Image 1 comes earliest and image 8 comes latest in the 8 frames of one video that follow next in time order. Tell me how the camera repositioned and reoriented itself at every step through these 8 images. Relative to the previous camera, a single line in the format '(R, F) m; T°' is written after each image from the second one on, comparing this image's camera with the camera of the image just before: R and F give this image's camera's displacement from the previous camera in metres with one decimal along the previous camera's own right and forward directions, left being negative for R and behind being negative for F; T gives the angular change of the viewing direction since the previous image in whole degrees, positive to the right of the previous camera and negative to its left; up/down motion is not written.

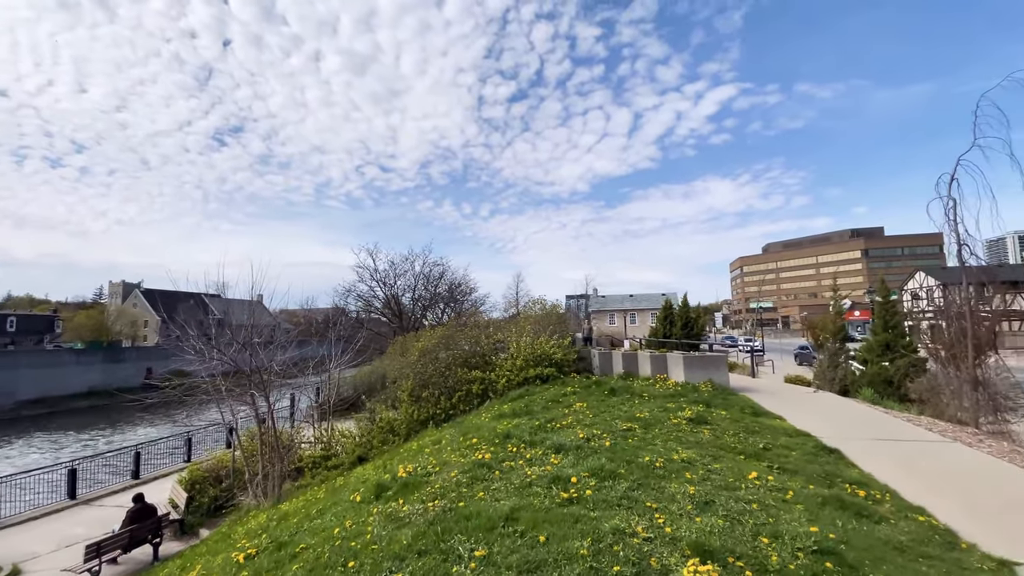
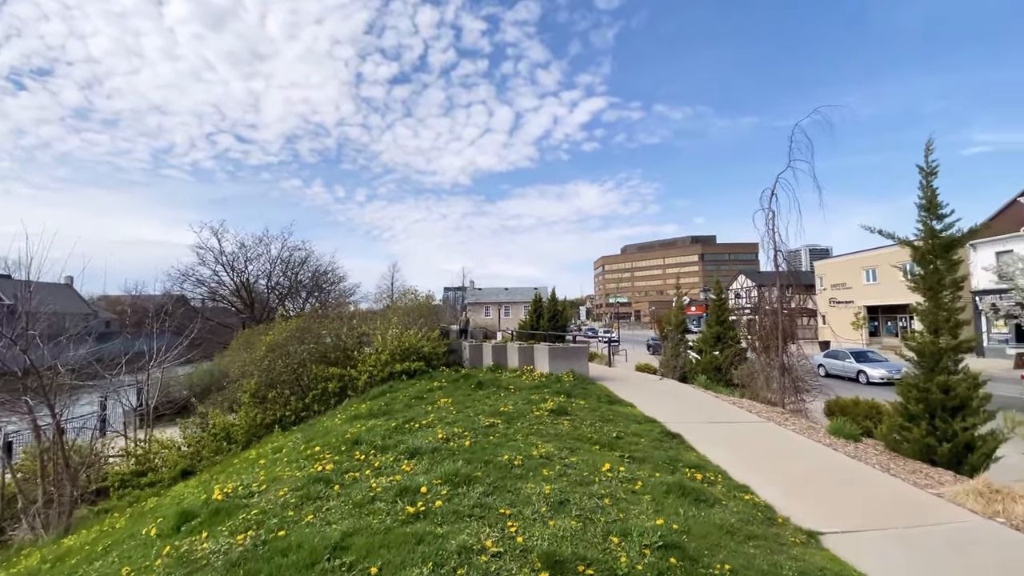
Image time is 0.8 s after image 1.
(+0.2, +0.4) m; +15°
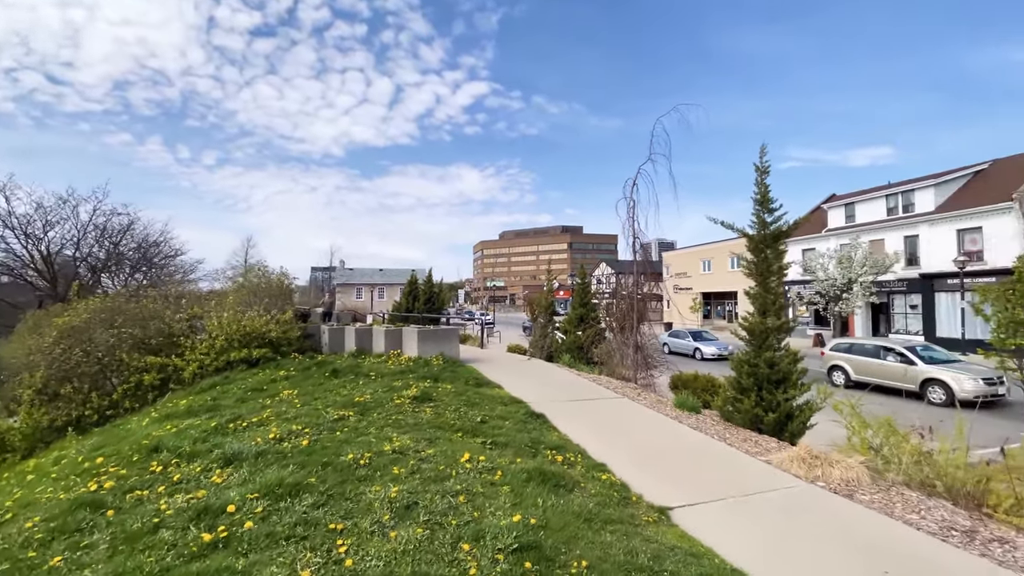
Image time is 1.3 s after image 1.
(+0.2, +0.5) m; +15°
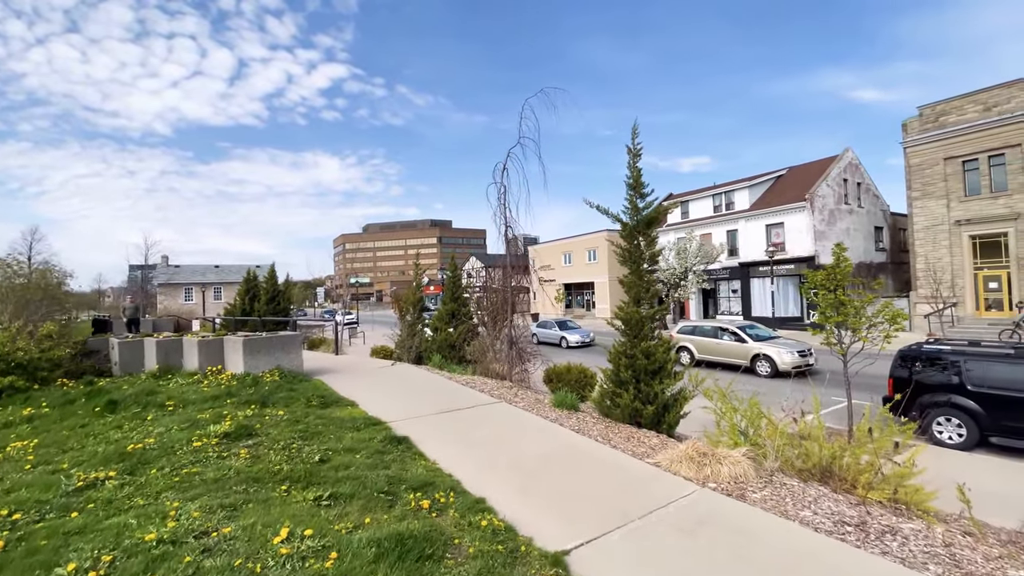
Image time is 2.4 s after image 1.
(+0.2, +1.0) m; +16°
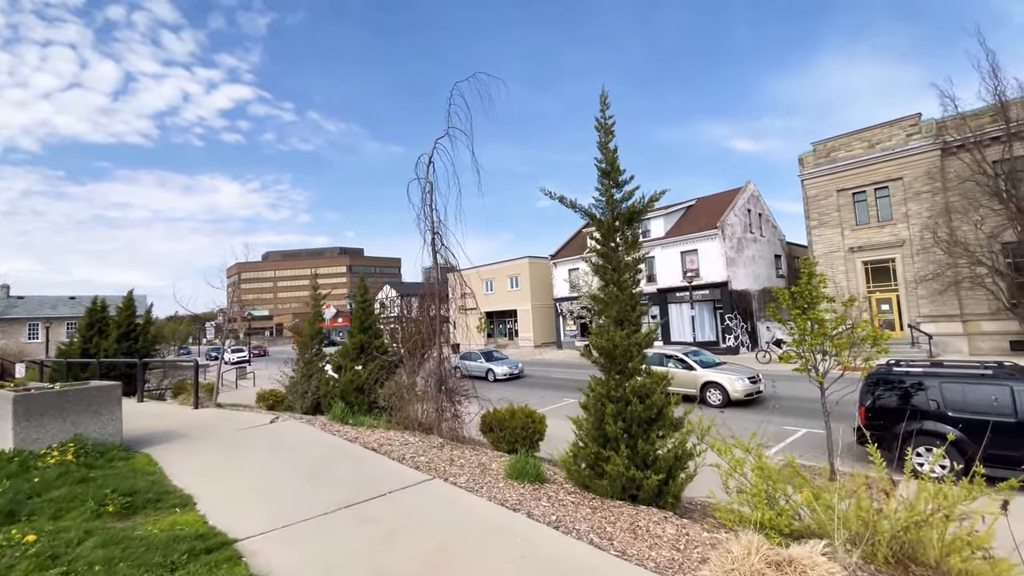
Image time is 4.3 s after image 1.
(-0.2, +1.9) m; +10°
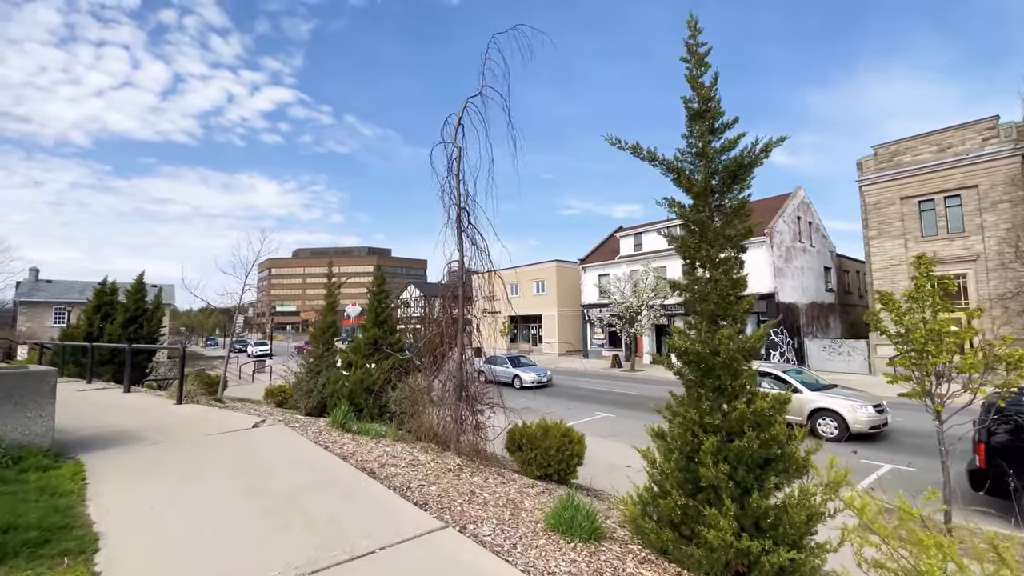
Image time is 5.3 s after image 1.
(-0.2, +1.3) m; -3°
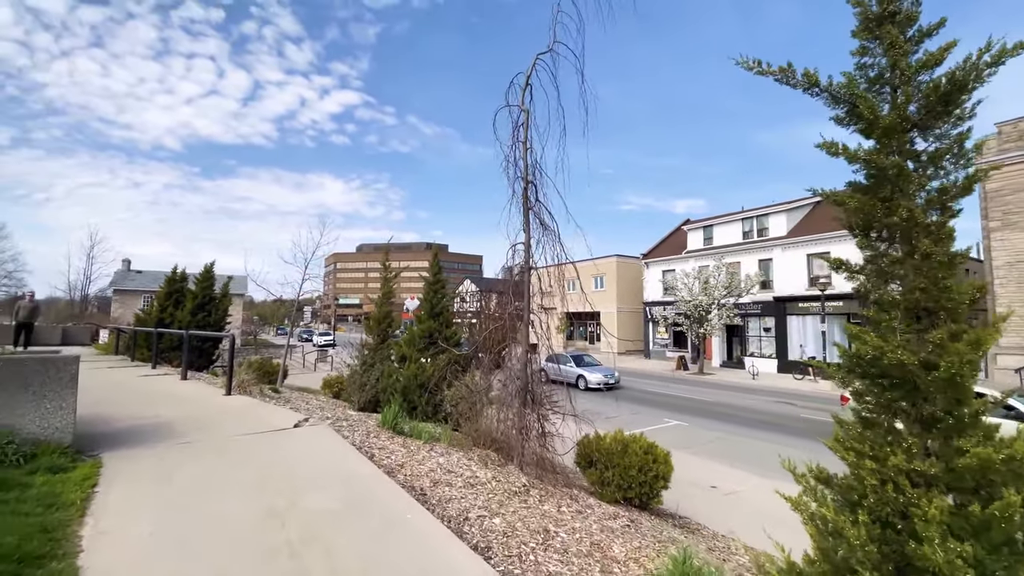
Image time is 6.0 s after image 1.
(-0.2, +0.9) m; -7°
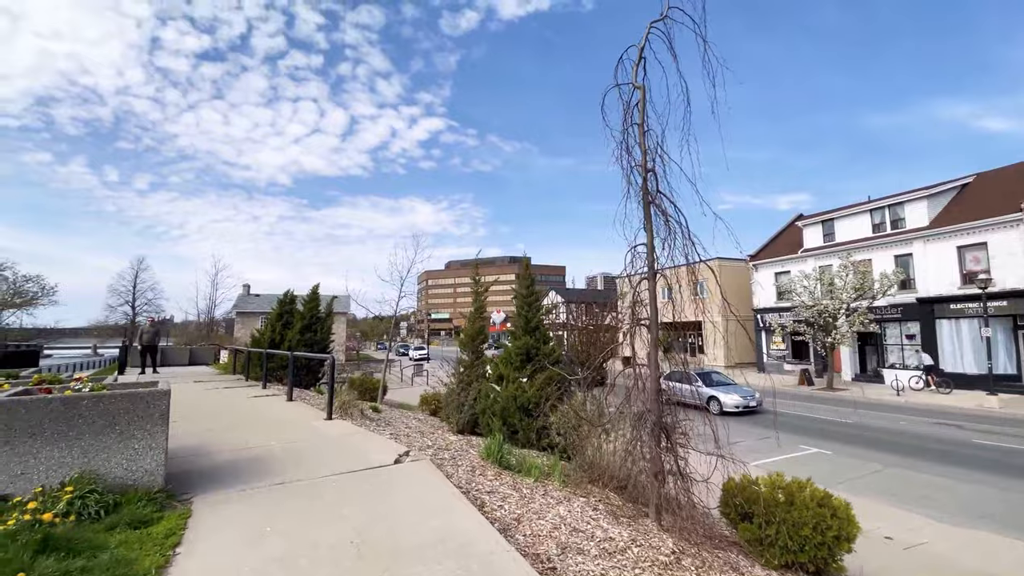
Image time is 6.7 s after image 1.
(-0.3, +0.7) m; -10°
